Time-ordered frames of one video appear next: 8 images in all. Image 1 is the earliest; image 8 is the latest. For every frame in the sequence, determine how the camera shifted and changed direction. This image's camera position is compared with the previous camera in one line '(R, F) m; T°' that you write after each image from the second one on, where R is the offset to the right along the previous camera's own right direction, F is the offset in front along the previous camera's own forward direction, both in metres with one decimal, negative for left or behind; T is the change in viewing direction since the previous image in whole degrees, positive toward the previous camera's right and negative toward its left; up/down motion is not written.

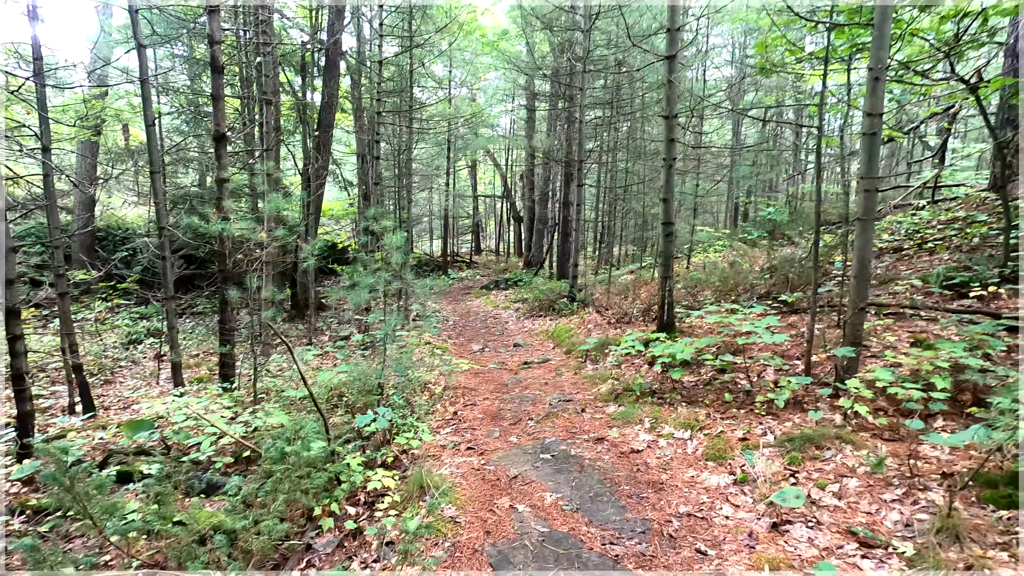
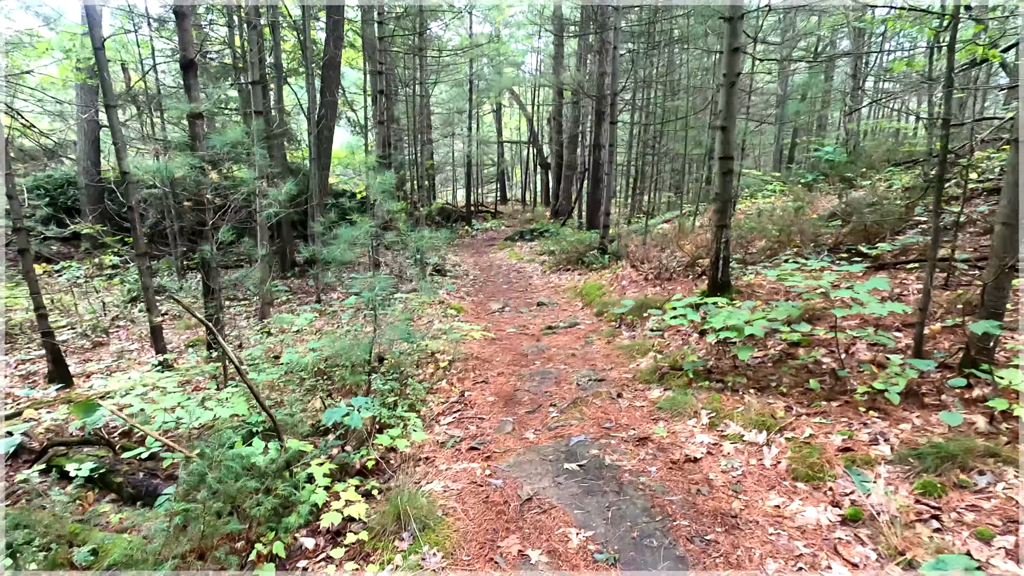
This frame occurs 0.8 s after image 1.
(+0.1, +0.9) m; -3°
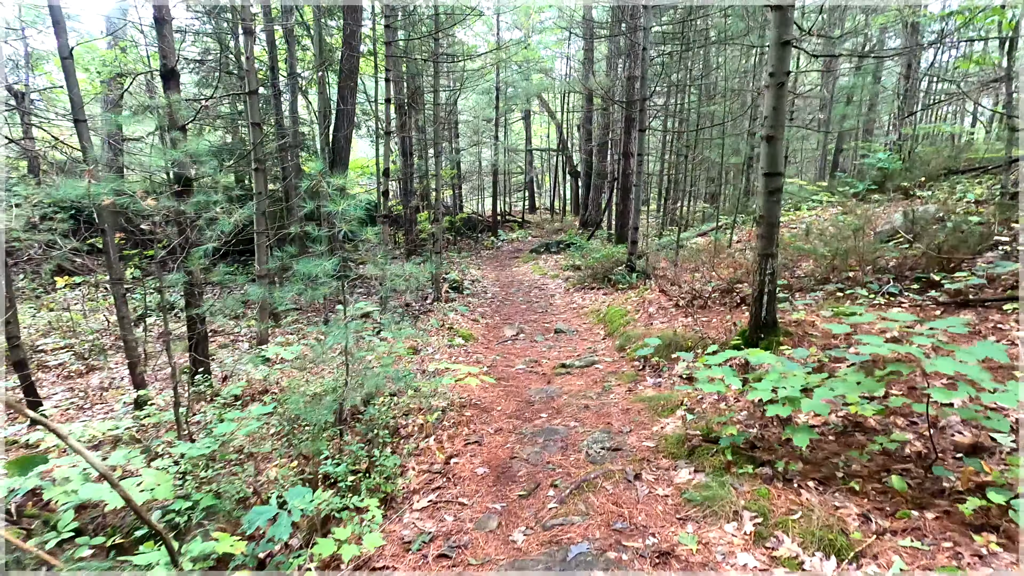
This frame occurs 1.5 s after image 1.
(+0.2, +0.7) m; -3°
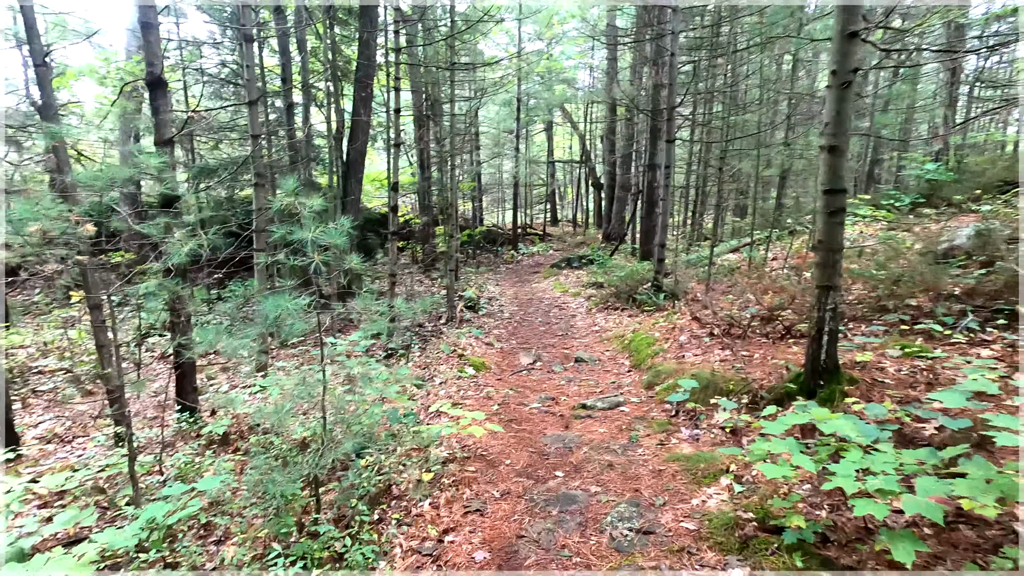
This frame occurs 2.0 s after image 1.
(+0.1, +0.5) m; -2°
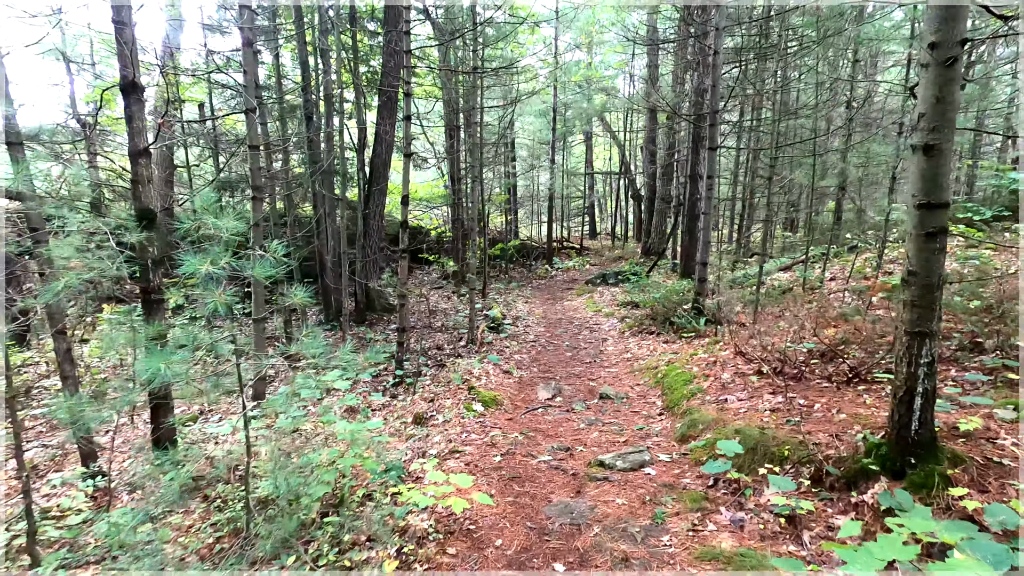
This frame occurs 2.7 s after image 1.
(+0.2, +0.7) m; -4°
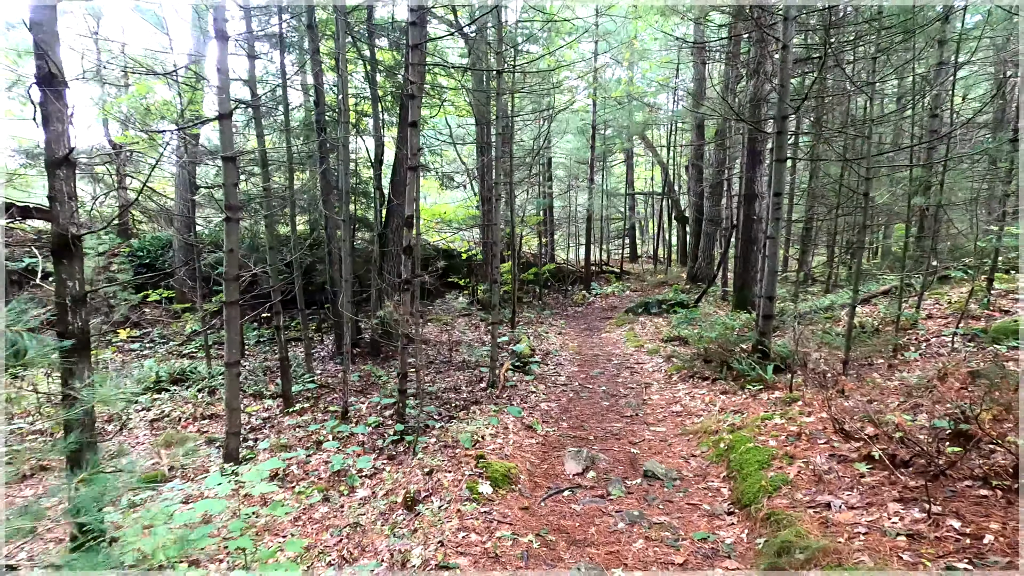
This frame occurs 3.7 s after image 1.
(+0.1, +1.1) m; -4°
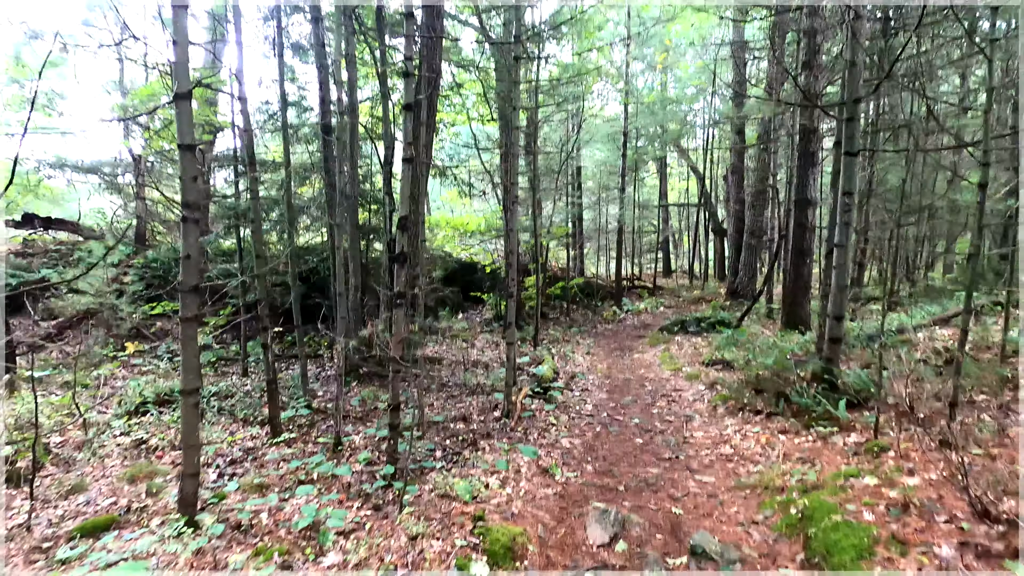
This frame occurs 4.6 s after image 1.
(+0.1, +0.9) m; -3°
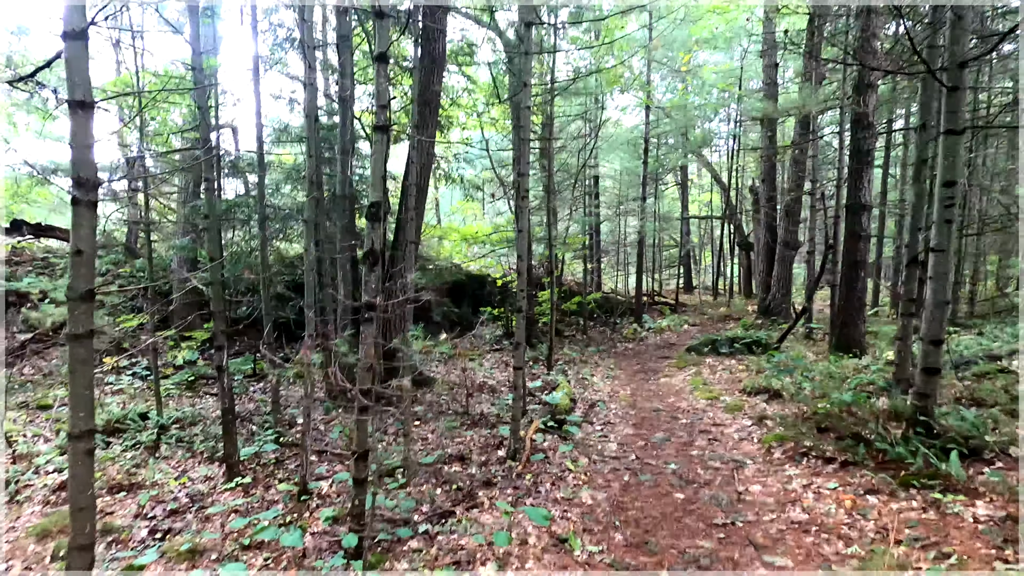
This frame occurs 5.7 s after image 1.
(+0.1, +1.1) m; -2°
